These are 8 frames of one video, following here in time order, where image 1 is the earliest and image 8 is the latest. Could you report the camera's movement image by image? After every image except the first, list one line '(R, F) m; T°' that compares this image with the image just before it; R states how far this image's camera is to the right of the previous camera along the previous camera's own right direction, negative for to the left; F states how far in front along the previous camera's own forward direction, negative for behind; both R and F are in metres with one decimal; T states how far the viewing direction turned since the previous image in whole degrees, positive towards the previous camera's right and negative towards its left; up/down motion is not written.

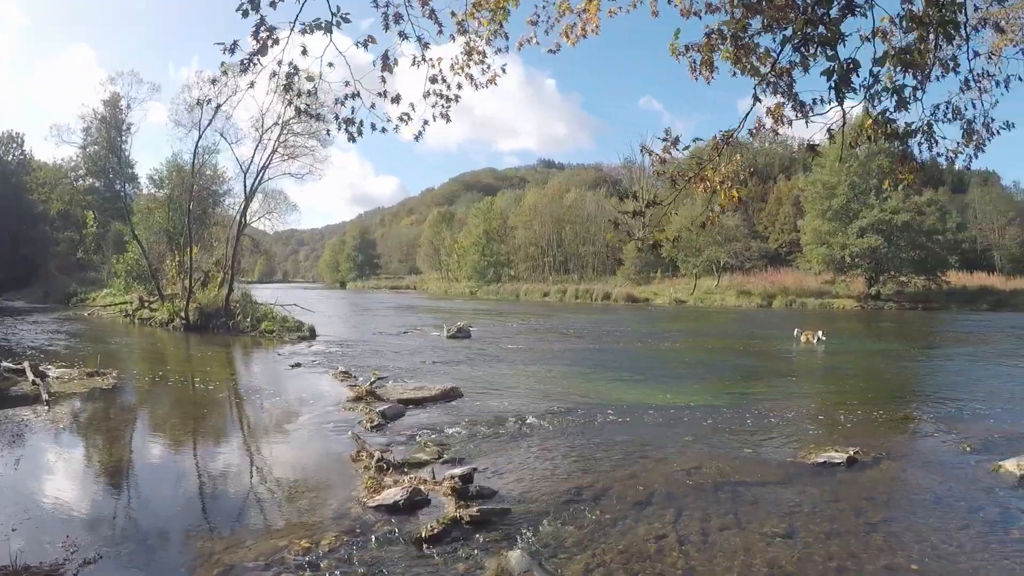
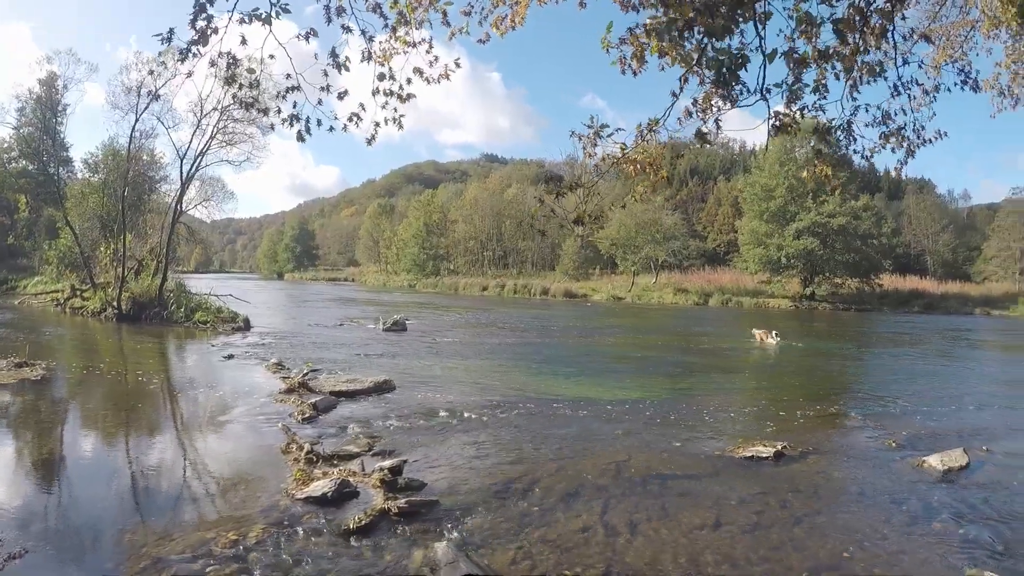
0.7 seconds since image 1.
(+0.6, +0.1) m; +3°
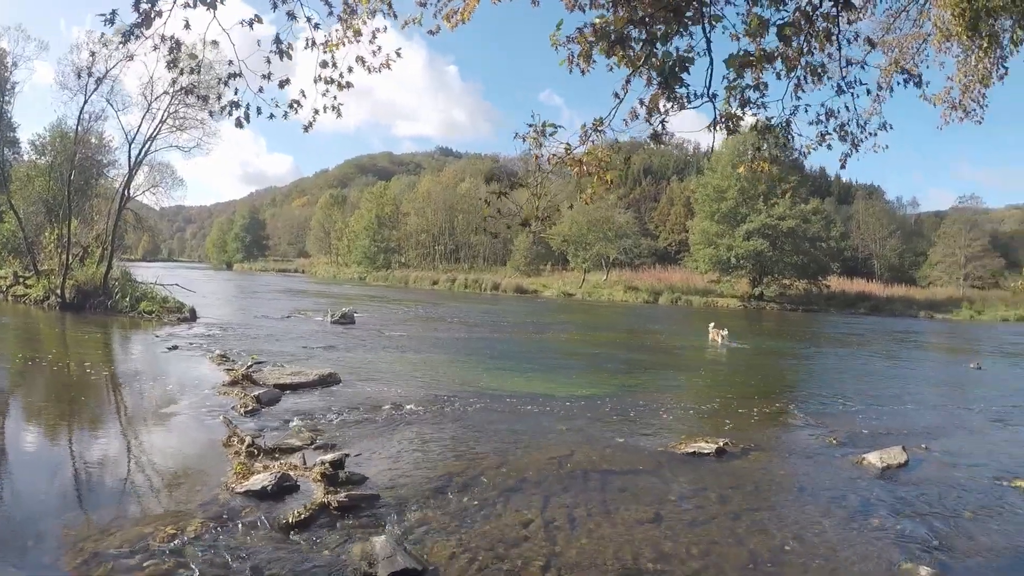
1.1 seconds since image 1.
(+0.5, +0.1) m; +2°
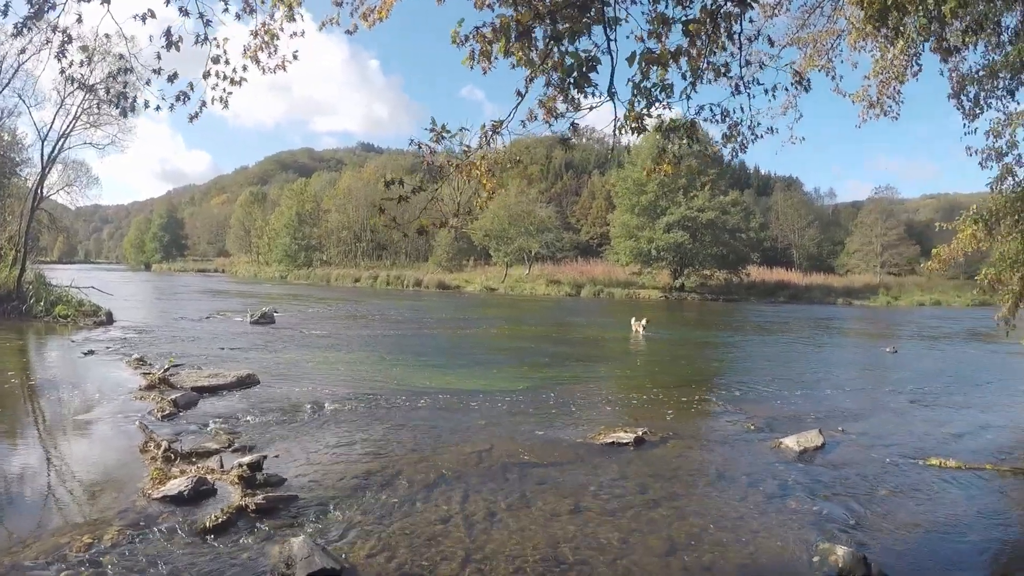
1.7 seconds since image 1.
(+0.8, -0.1) m; +4°
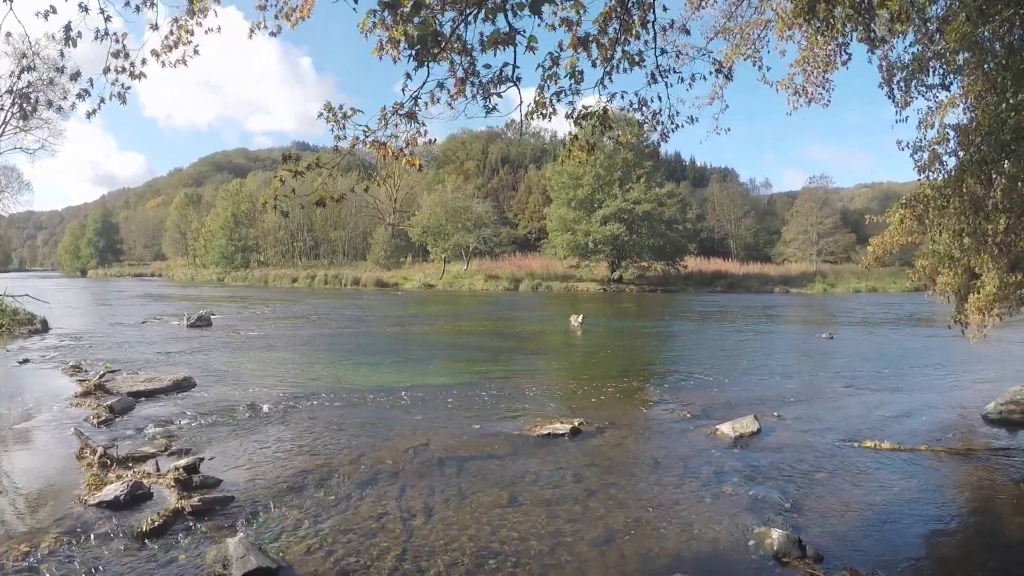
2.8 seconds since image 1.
(+0.7, -0.2) m; +3°
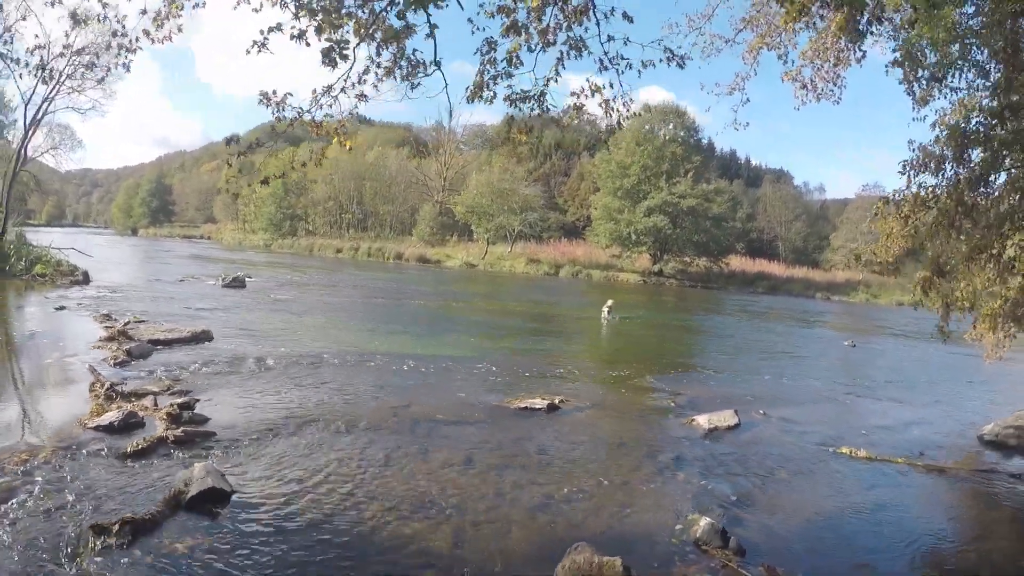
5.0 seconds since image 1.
(+0.3, 0.0) m; -5°
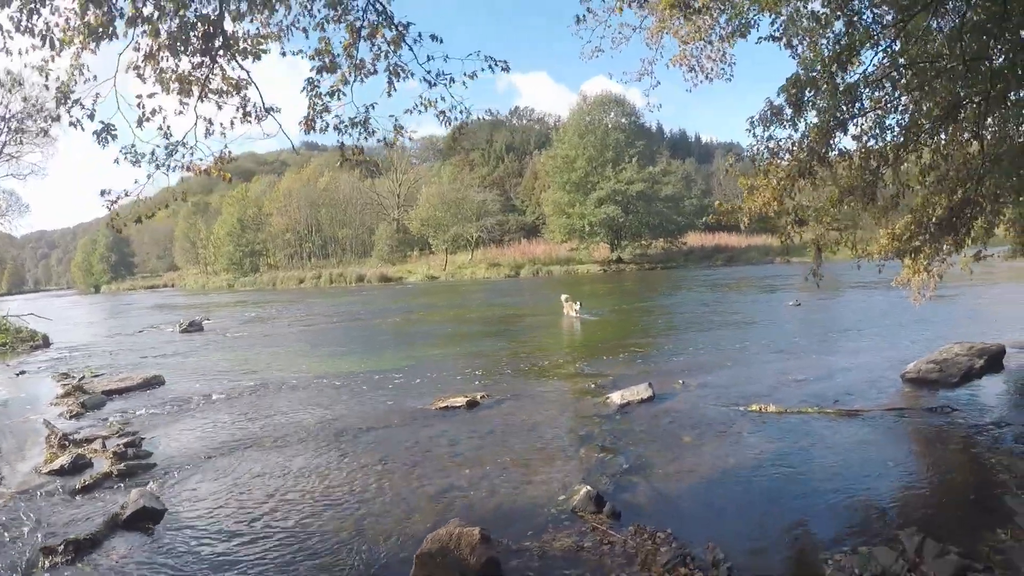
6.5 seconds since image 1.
(+0.5, -0.2) m; +1°
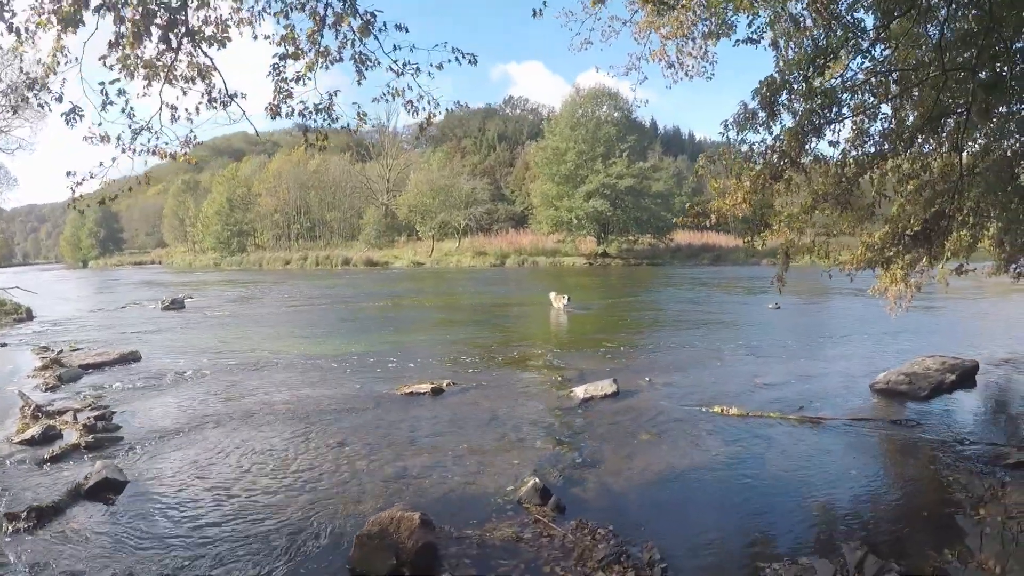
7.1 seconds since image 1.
(+0.1, 0.0) m; +1°
